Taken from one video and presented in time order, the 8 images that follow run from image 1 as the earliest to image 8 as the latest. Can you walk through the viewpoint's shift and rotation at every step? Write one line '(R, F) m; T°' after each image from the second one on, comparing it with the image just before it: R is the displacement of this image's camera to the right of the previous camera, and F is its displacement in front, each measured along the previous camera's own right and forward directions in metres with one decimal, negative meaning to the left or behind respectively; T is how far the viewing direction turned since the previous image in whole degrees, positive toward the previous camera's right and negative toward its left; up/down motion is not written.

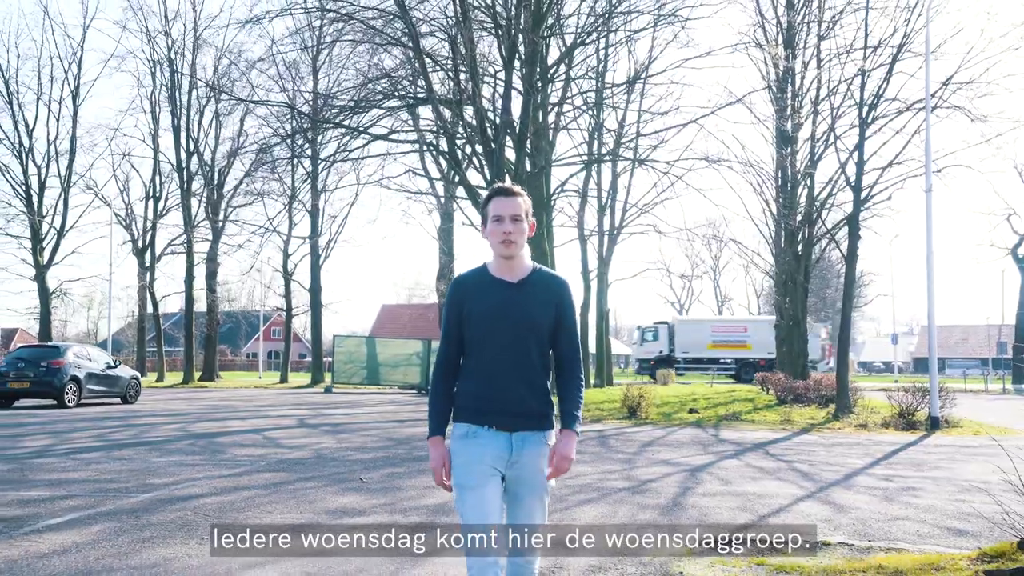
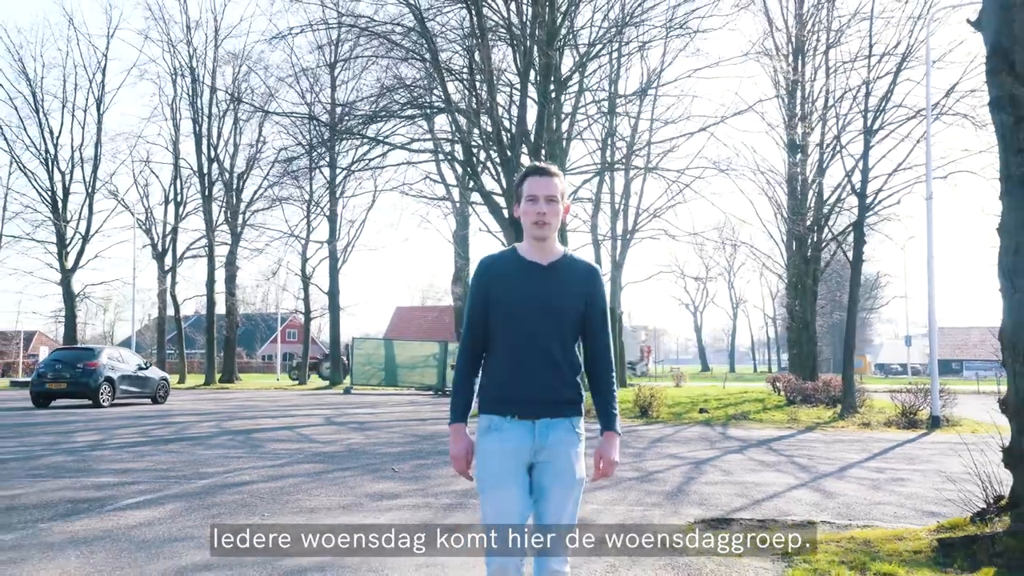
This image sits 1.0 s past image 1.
(-0.1, -0.9) m; -1°
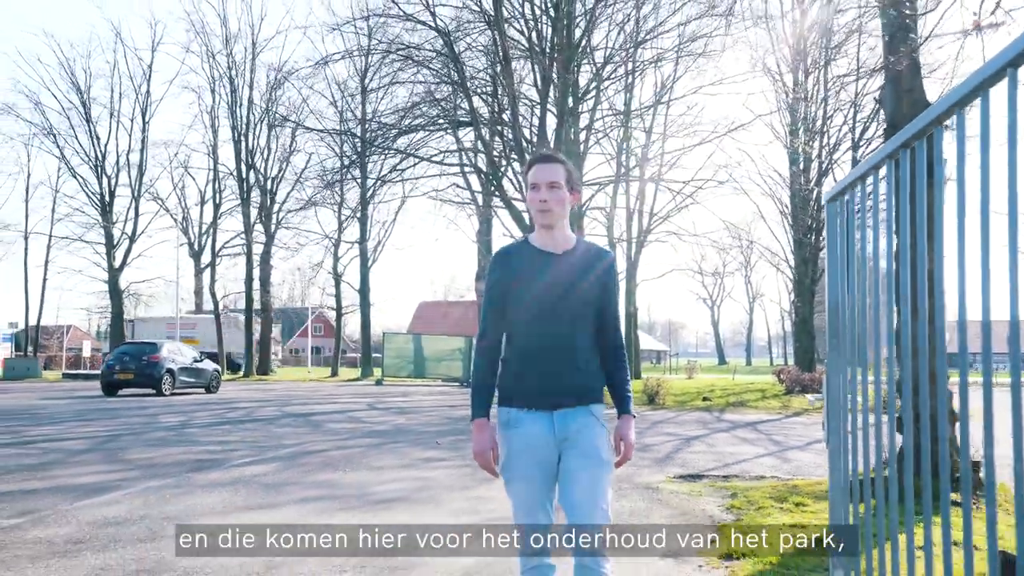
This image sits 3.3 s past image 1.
(0.0, -2.4) m; -1°
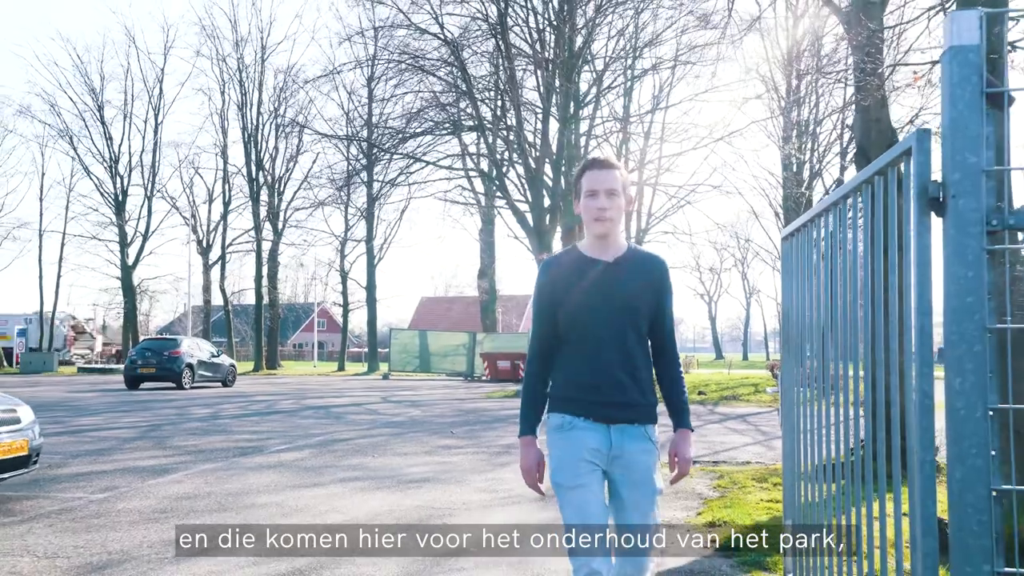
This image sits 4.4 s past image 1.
(-0.1, -1.2) m; 0°
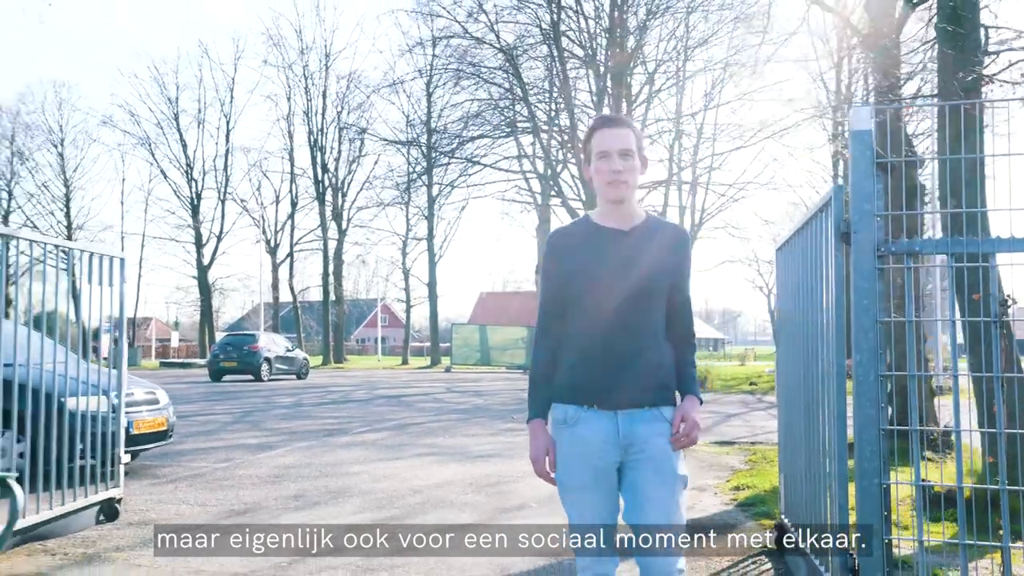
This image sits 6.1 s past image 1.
(+0.1, -1.4) m; -4°
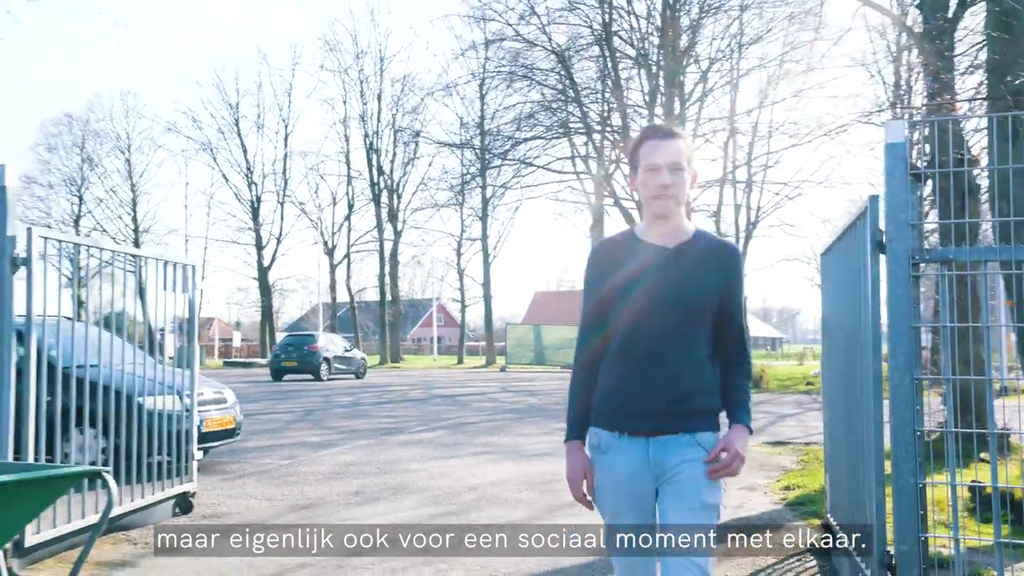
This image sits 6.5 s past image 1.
(0.0, -0.3) m; -3°
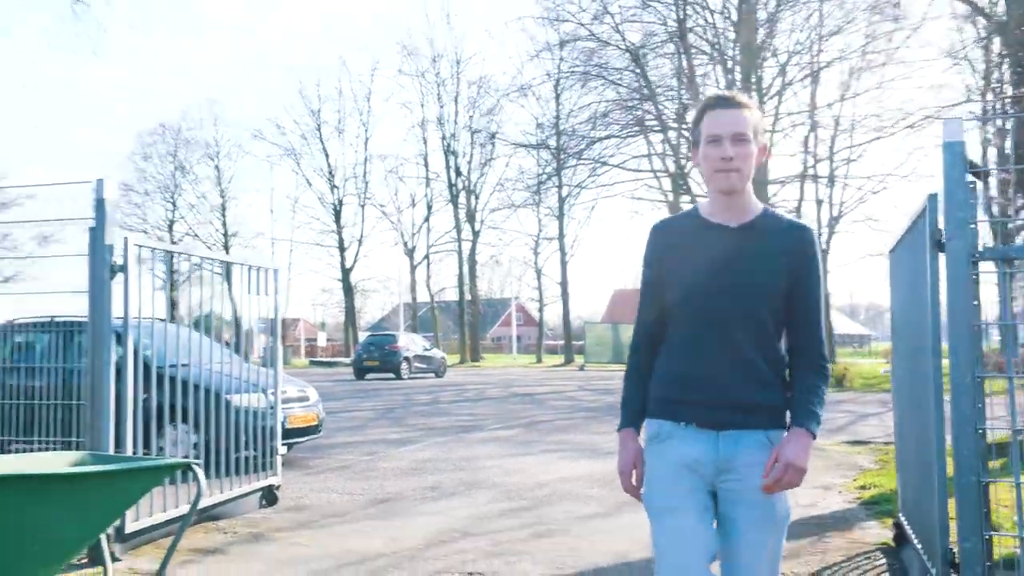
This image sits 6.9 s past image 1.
(+0.1, -0.2) m; -5°
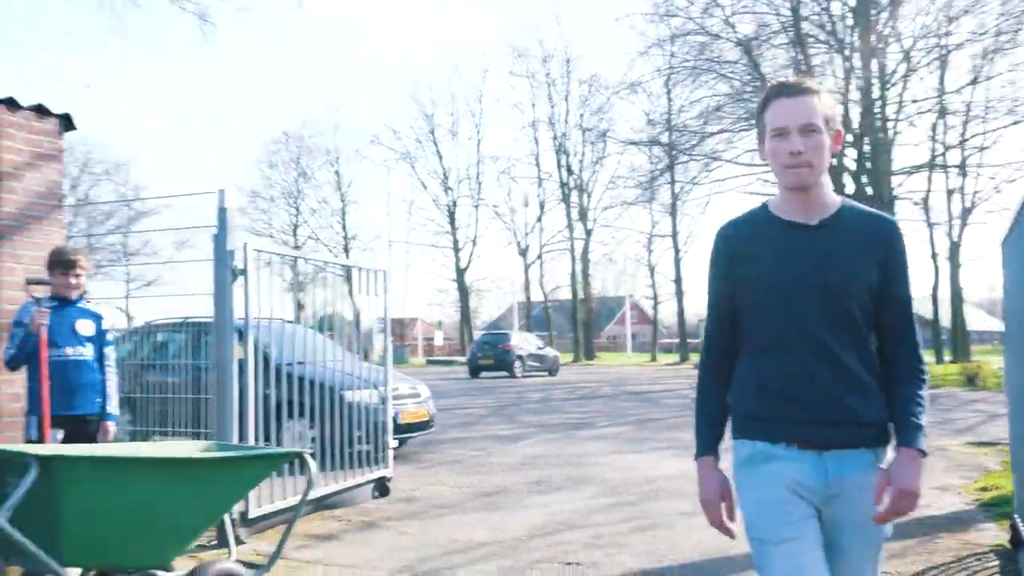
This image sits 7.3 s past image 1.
(+0.1, -0.1) m; -7°
